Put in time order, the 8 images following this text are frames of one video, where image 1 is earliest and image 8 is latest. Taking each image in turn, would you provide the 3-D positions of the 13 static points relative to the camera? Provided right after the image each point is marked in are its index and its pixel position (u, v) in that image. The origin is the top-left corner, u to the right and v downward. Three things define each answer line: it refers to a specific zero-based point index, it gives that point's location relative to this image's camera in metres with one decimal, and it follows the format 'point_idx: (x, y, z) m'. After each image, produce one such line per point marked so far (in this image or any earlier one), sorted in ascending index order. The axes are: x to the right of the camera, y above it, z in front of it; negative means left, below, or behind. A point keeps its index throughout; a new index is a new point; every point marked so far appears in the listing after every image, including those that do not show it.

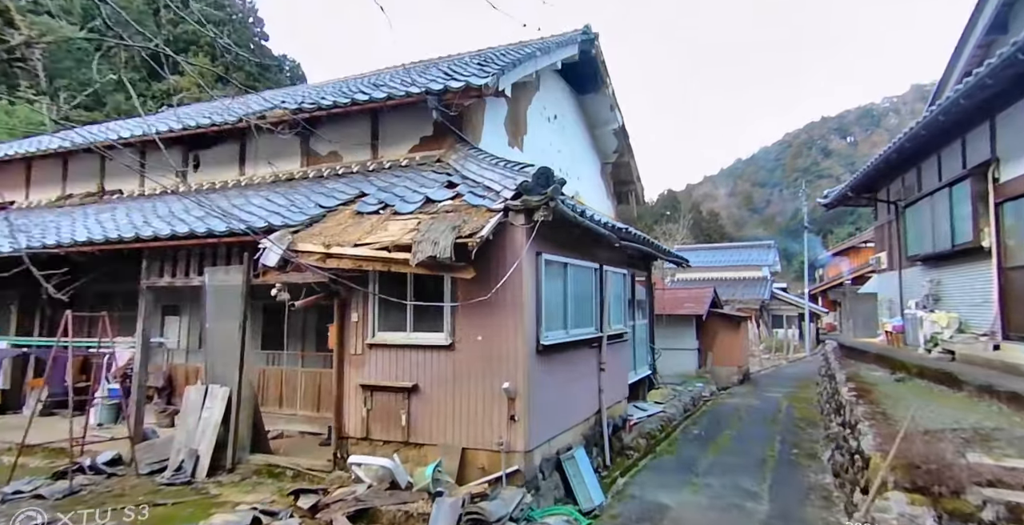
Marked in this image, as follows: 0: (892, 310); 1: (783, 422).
0: (+7.6, -1.0, +11.9) m
1: (+4.6, -2.7, +10.1) m
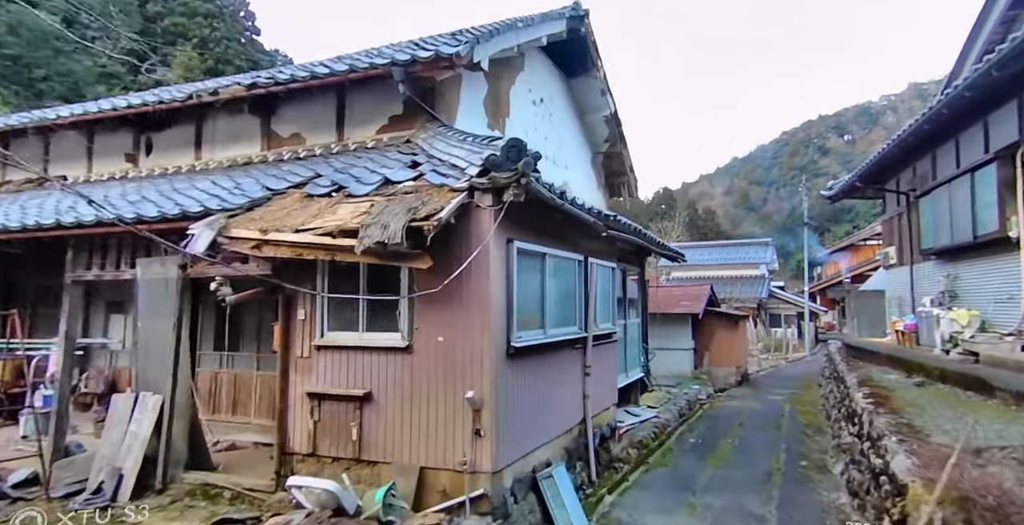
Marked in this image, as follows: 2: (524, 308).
0: (+7.4, -0.9, +11.2) m
1: (+4.3, -2.6, +9.4) m
2: (+0.1, -0.4, +4.7) m
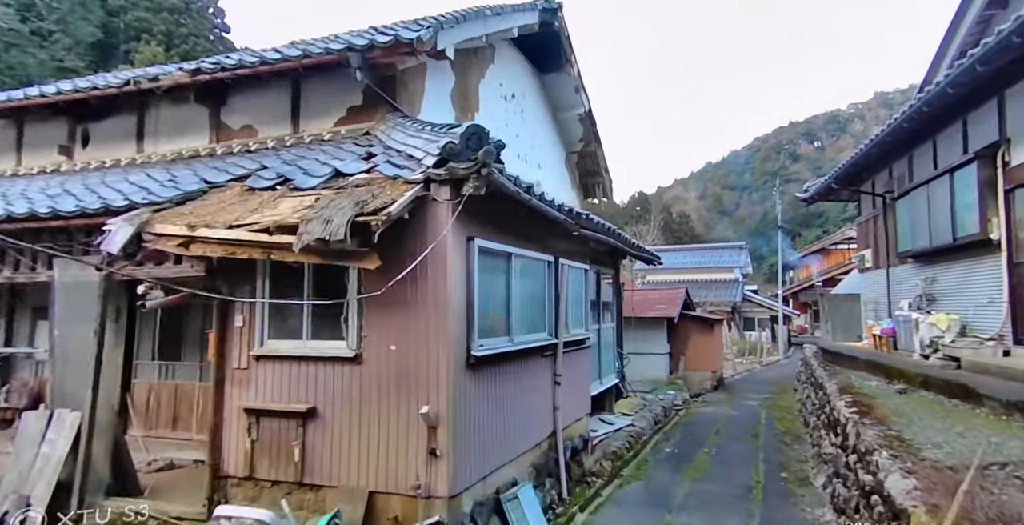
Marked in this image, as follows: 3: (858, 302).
0: (+6.8, -0.9, +11.0) m
1: (+3.9, -2.7, +9.1) m
2: (-0.2, -0.4, +4.3) m
3: (+8.2, -0.9, +14.1) m
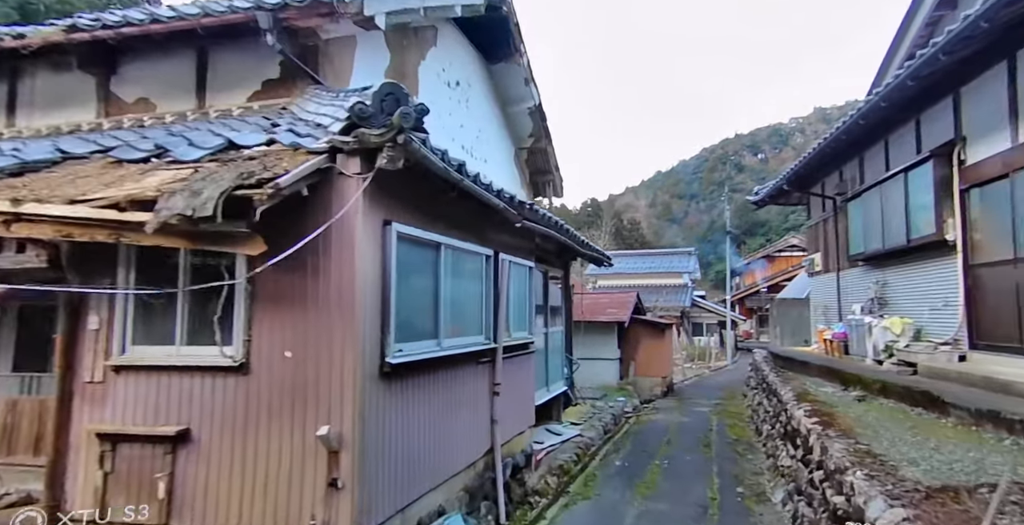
0: (+5.8, -1.0, +10.9) m
1: (+3.0, -2.7, +8.7) m
2: (-0.6, -0.3, +3.6) m
3: (+6.9, -1.1, +14.0) m
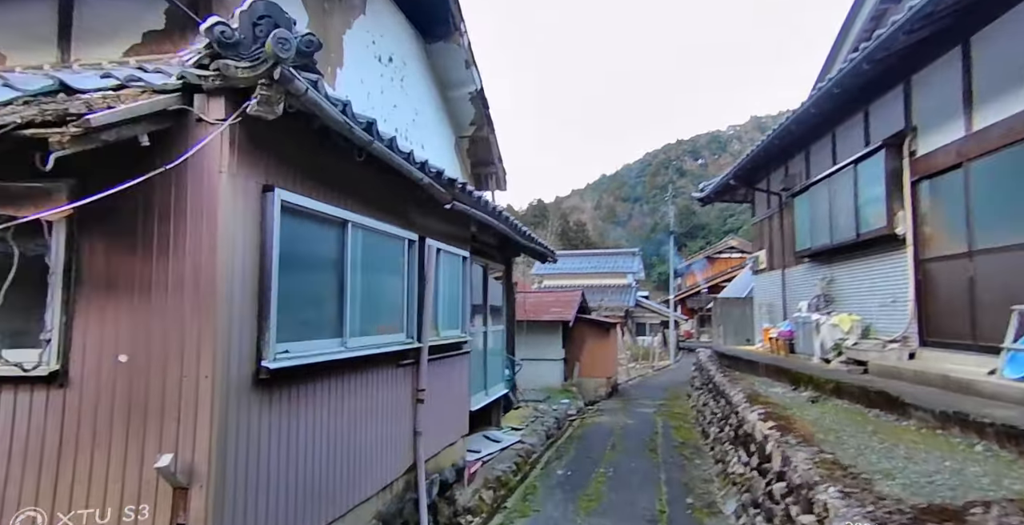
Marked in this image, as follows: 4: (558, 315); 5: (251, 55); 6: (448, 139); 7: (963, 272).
0: (+4.7, -0.9, +10.7) m
1: (+2.1, -2.6, +8.3) m
2: (-1.0, -0.2, +2.9) m
3: (+5.6, -1.0, +14.0) m
4: (+1.1, -1.3, +14.3) m
5: (-1.0, +0.8, +2.3) m
6: (-1.1, +2.2, +10.5) m
7: (+4.3, -0.1, +5.6) m
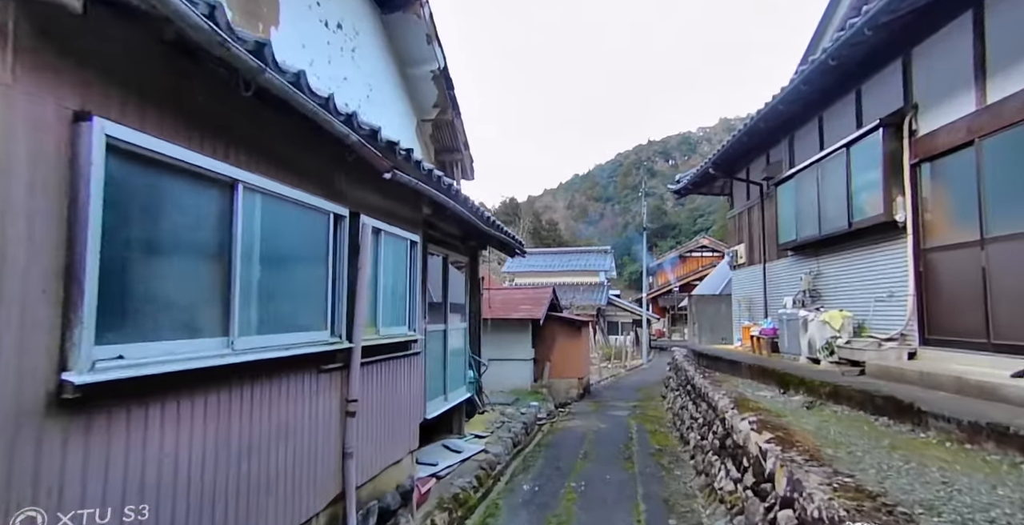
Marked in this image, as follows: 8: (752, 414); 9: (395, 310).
0: (+4.1, -0.8, +10.2) m
1: (+1.6, -2.5, +7.6) m
2: (-1.2, -0.1, +2.1) m
3: (+4.8, -0.9, +13.5) m
4: (+0.4, -1.1, +13.6) m
5: (-1.2, +0.9, +1.4) m
6: (-1.7, +2.3, +9.6) m
7: (+3.9, 0.0, +5.1) m
8: (+2.0, -1.3, +5.0) m
9: (-0.8, -0.3, +4.3) m
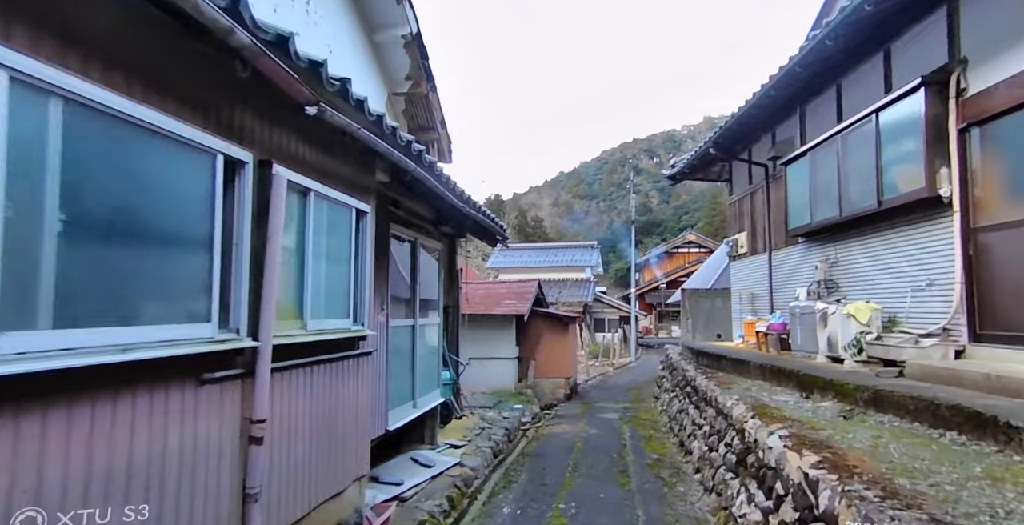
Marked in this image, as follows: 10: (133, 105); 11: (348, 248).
0: (+3.8, -0.7, +9.3) m
1: (+1.4, -2.3, +6.7) m
2: (-1.3, 0.0, +1.1) m
3: (+4.5, -0.7, +12.6) m
4: (0.0, -1.0, +12.6) m
5: (-1.3, +1.0, +0.4) m
6: (-2.0, +2.5, +8.6) m
7: (+3.8, +0.1, +4.2) m
8: (+1.9, -1.1, +4.1) m
9: (-1.0, -0.2, +3.3) m
10: (-1.2, +0.5, +2.0) m
11: (-1.0, +0.1, +3.5) m
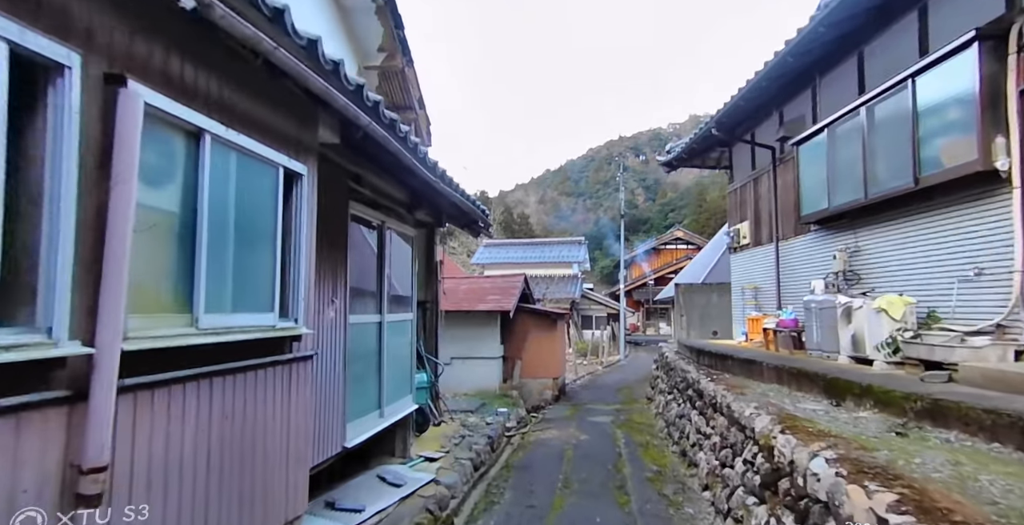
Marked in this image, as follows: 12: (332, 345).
0: (+3.6, -0.5, +8.6) m
1: (+1.2, -2.2, +5.9) m
2: (-1.4, +0.1, +0.2) m
3: (+4.1, -0.6, +11.9) m
4: (-0.3, -0.8, +11.8) m
5: (-1.3, +1.1, -0.4) m
6: (-2.2, +2.6, +7.7) m
7: (+3.6, +0.2, +3.5) m
8: (+1.7, -1.0, +3.3) m
9: (-1.1, -0.1, +2.4) m
10: (-1.2, +0.6, +1.1) m
11: (-1.1, +0.2, +2.7) m
12: (-1.2, -0.6, +4.0) m
